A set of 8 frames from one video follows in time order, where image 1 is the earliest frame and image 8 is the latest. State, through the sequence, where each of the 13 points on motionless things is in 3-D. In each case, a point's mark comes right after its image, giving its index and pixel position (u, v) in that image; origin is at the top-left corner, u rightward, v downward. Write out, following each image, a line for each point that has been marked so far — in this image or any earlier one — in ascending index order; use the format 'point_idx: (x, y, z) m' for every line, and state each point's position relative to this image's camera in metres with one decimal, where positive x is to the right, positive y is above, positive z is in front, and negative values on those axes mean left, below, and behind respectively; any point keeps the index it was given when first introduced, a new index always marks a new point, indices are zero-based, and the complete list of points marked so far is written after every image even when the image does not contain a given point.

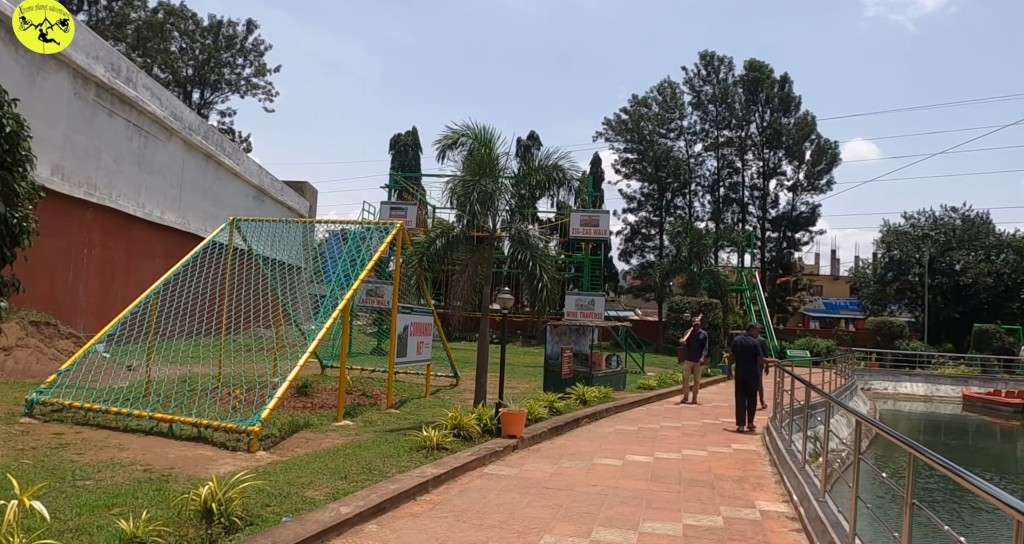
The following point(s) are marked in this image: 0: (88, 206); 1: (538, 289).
0: (-8.2, +1.3, +13.1) m
1: (+0.4, -0.3, +9.2) m
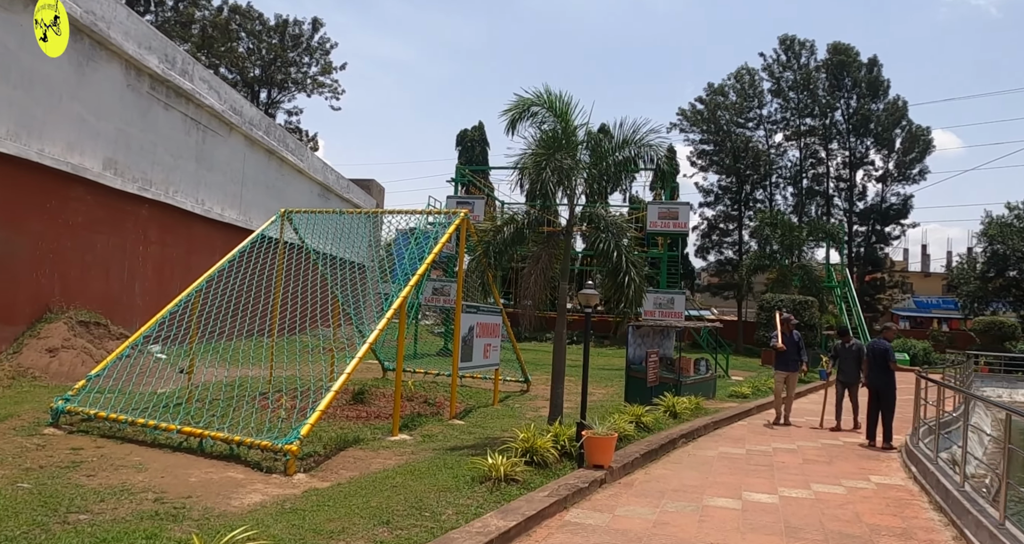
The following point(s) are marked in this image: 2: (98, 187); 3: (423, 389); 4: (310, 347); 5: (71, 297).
0: (-6.8, +1.3, +12.5) m
1: (+1.3, -0.2, +7.9) m
2: (-6.8, +1.4, +11.2) m
3: (-1.4, -1.9, +11.1) m
4: (-3.1, -1.1, +10.3) m
5: (-7.1, -0.4, +10.8) m
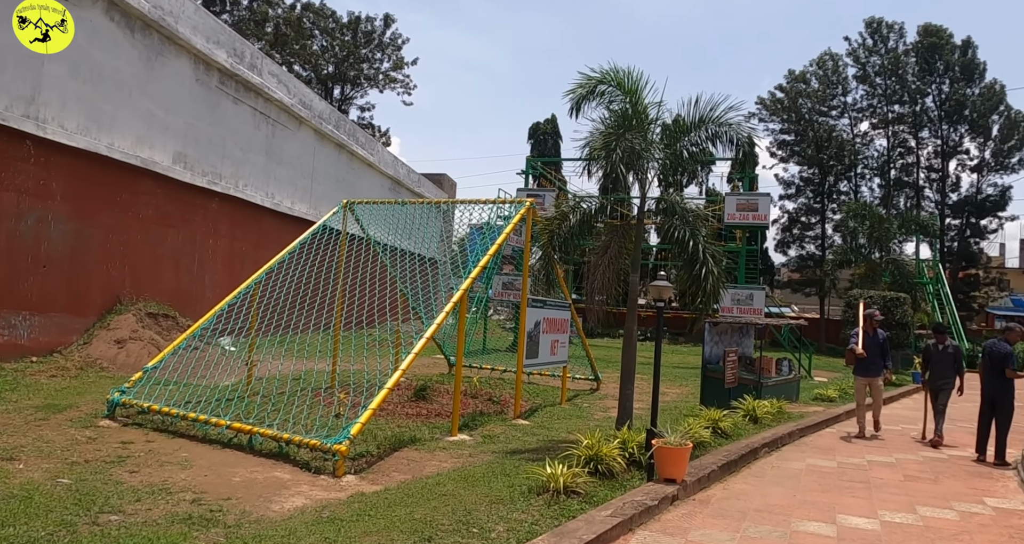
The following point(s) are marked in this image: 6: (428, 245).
0: (-5.6, +1.4, +12.7) m
1: (+2.0, -0.1, +7.2) m
2: (-5.8, +1.5, +11.3) m
3: (-0.4, -1.8, +10.7) m
4: (-2.1, -1.0, +10.1) m
5: (-6.0, -0.3, +10.9) m
6: (-1.3, +0.4, +10.2) m
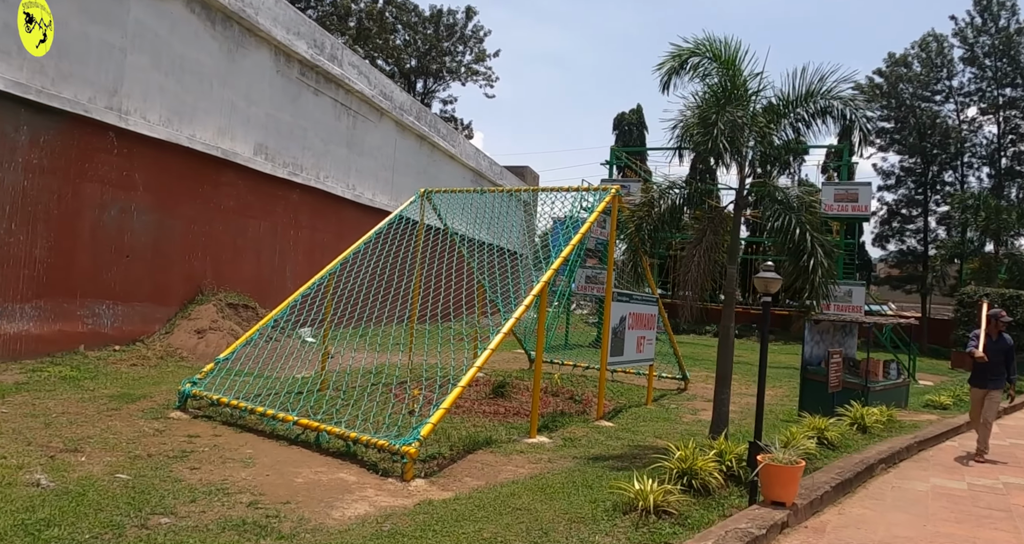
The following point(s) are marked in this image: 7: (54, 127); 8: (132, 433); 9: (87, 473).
0: (-4.1, +1.6, +12.7) m
1: (+2.8, 0.0, +6.4) m
2: (-4.4, +1.7, +11.4) m
3: (+0.8, -1.6, +10.1) m
4: (-1.0, -0.8, +9.7) m
5: (-4.7, -0.1, +11.0) m
6: (-0.1, +0.5, +9.7) m
7: (-5.5, +1.7, +8.0) m
8: (-3.1, -1.3, +5.5) m
9: (-2.8, -1.3, +4.4) m
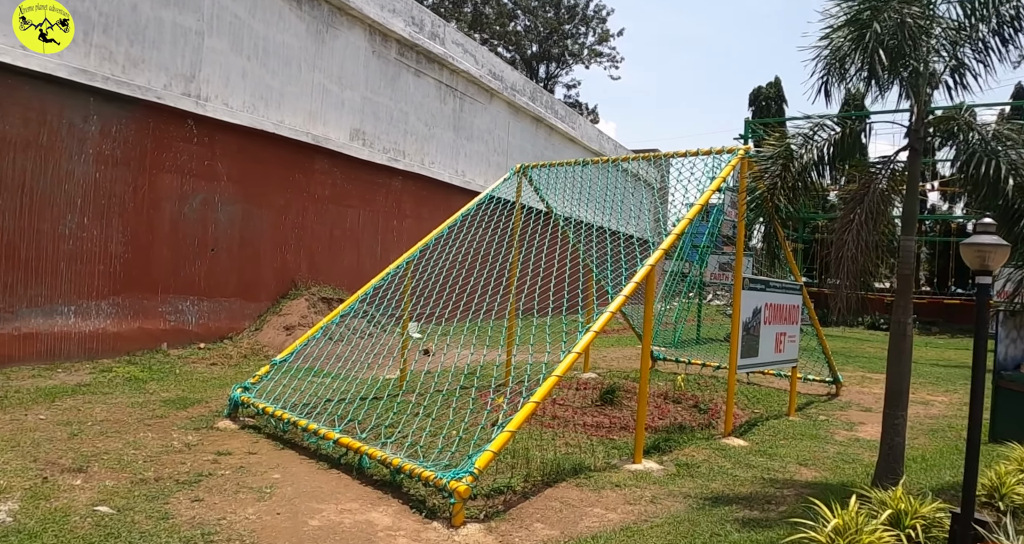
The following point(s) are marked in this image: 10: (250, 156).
0: (-2.1, +1.8, +12.0) m
1: (+3.4, +0.2, +4.4) m
2: (-2.7, +1.8, +10.8) m
3: (+2.3, -1.4, +8.5) m
4: (+0.4, -0.7, +8.5) m
5: (-3.0, 0.0, +10.5) m
6: (+1.2, +0.7, +8.3) m
7: (-4.4, +1.8, +7.7) m
8: (-2.5, -1.2, +4.8) m
9: (-2.4, -1.3, +3.6) m
10: (-3.6, +1.6, +9.3) m
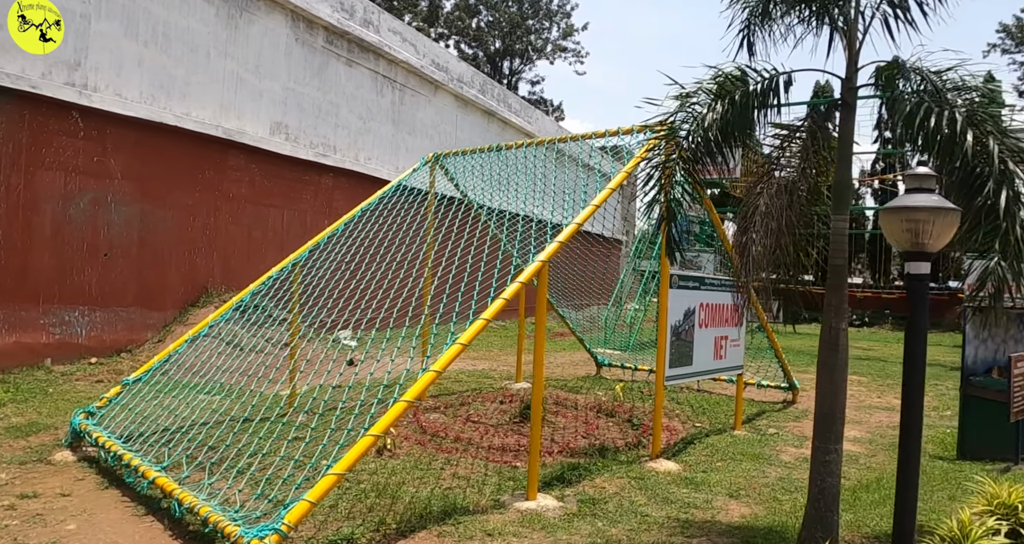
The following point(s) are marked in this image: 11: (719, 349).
0: (-3.1, +1.7, +11.1) m
1: (+2.6, +0.3, +3.7) m
2: (-3.6, +1.7, +9.9) m
3: (+1.4, -1.4, +7.7) m
4: (-0.5, -0.7, +7.6) m
5: (-3.9, -0.1, +9.6) m
6: (+0.4, +0.7, +7.5) m
7: (-5.3, +1.7, +6.8) m
8: (-3.3, -1.3, +3.9) m
9: (-3.2, -1.3, +2.8) m
10: (-4.5, +1.5, +8.4) m
11: (+1.8, -0.7, +5.8) m
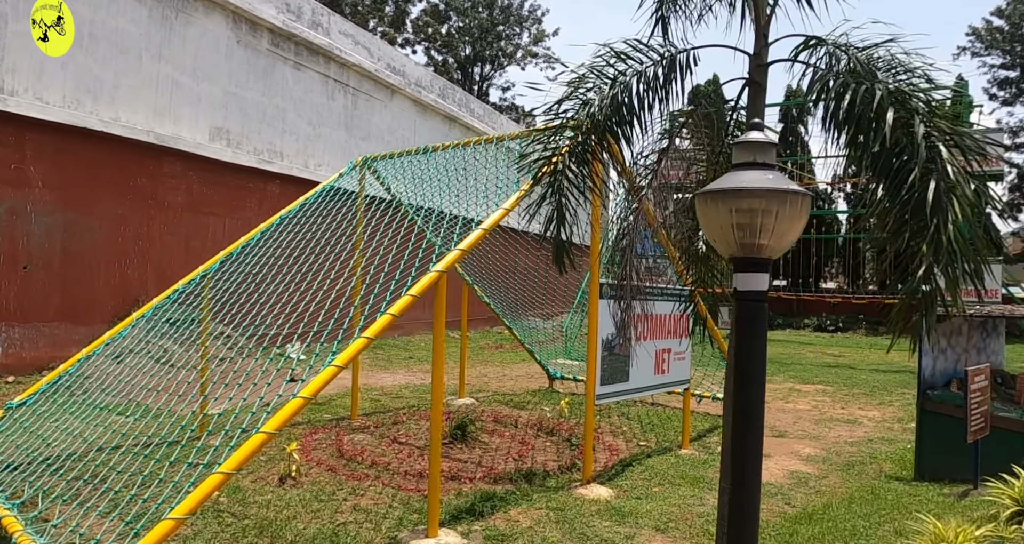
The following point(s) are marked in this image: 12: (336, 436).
0: (-3.8, +1.5, +10.7) m
1: (+2.0, +0.2, +3.3) m
2: (-4.3, +1.5, +9.4) m
3: (+0.8, -1.5, +7.3) m
4: (-1.1, -0.8, +7.2) m
5: (-4.6, -0.3, +9.1) m
6: (-0.3, +0.6, +7.1) m
7: (-5.9, +1.5, +6.3) m
8: (-3.8, -1.4, +3.4) m
9: (-3.7, -1.4, +2.3) m
10: (-5.1, +1.3, +7.9) m
11: (+1.2, -0.7, +5.4) m
12: (-1.5, -1.6, +6.0) m
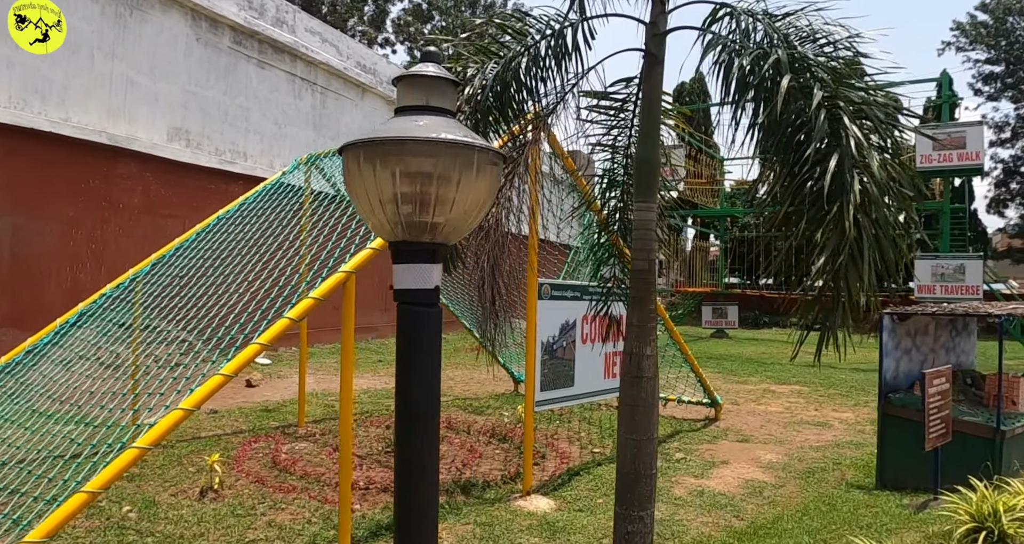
0: (-4.2, +1.4, +10.4) m
1: (+1.6, +0.3, +3.1) m
2: (-4.8, +1.5, +9.2) m
3: (+0.4, -1.5, +7.1) m
4: (-1.5, -0.8, +7.0) m
5: (-5.0, -0.3, +8.9) m
6: (-0.7, +0.6, +6.9) m
7: (-6.4, +1.5, +6.0) m
8: (-4.2, -1.4, +3.1) m
9: (-4.1, -1.4, +2.0) m
10: (-5.6, +1.3, +7.7) m
11: (+0.8, -0.7, +5.2) m
12: (-1.9, -1.6, +5.7) m
